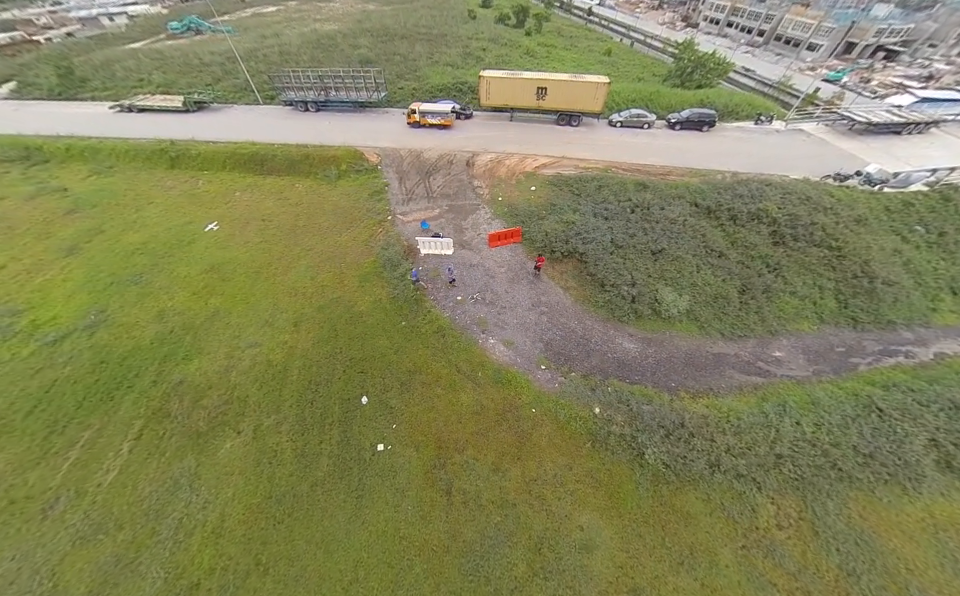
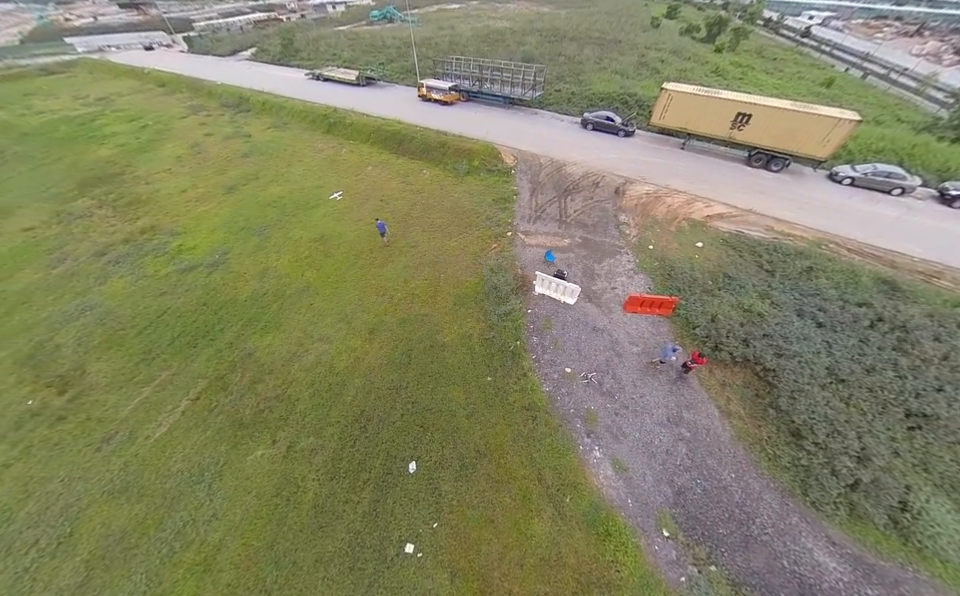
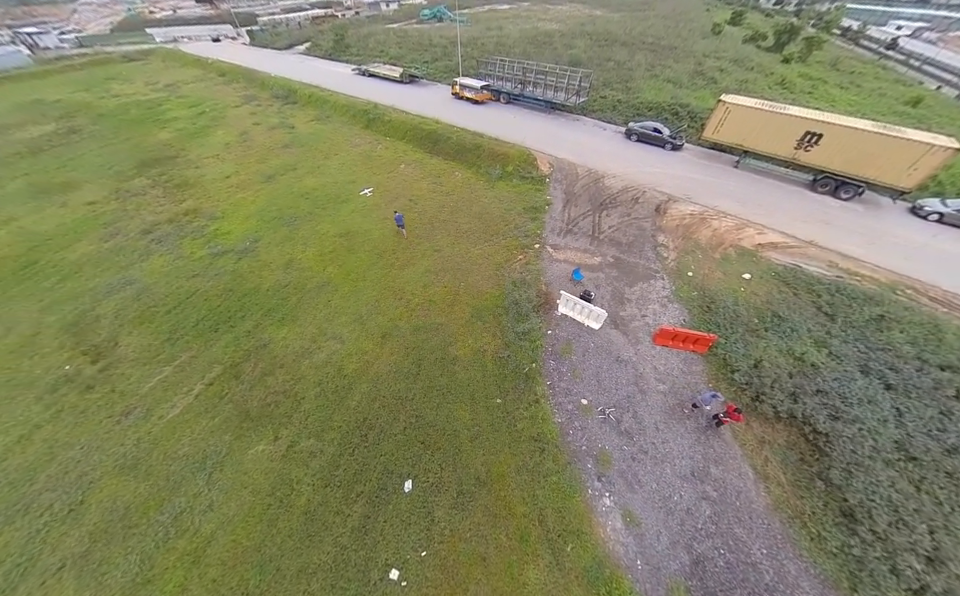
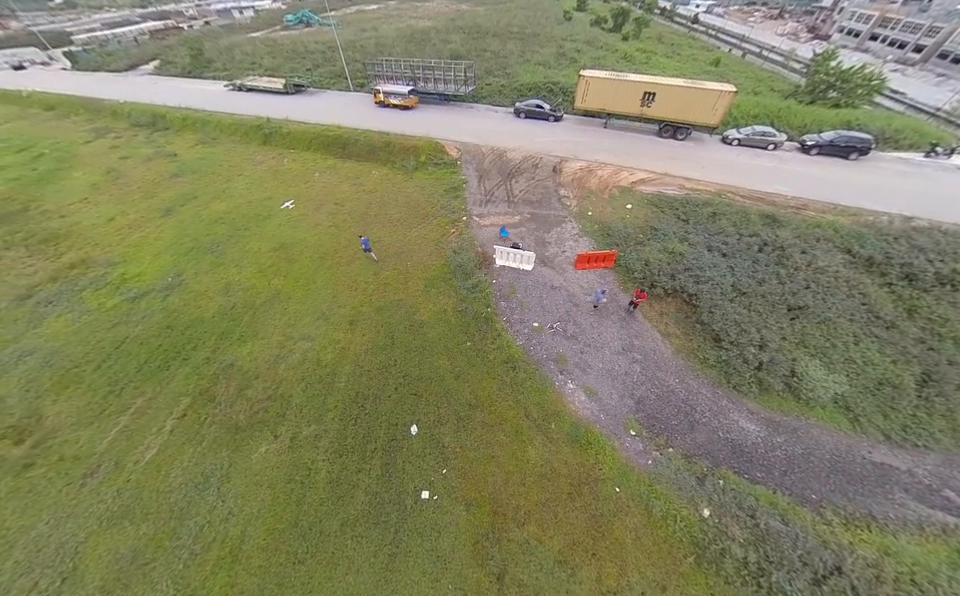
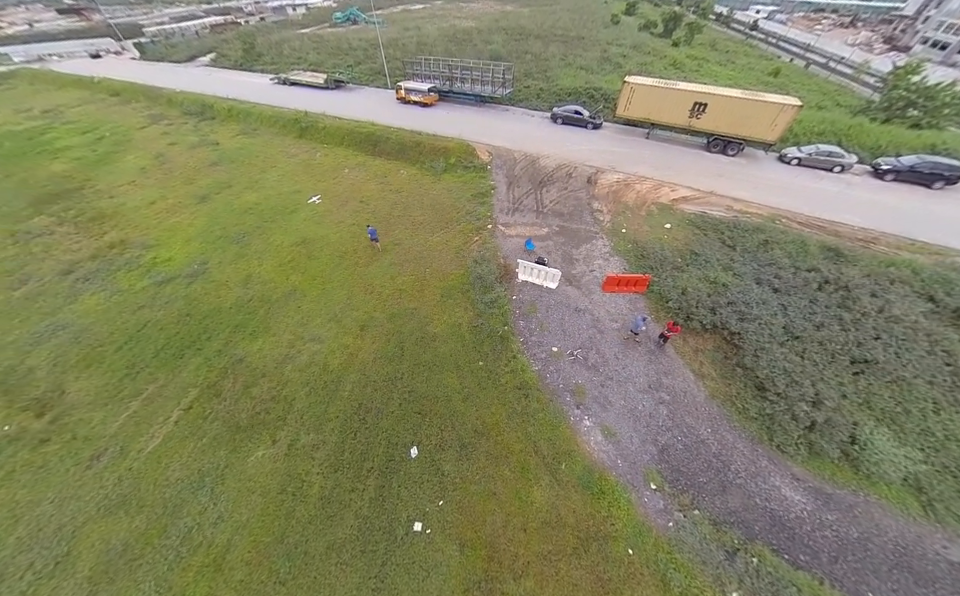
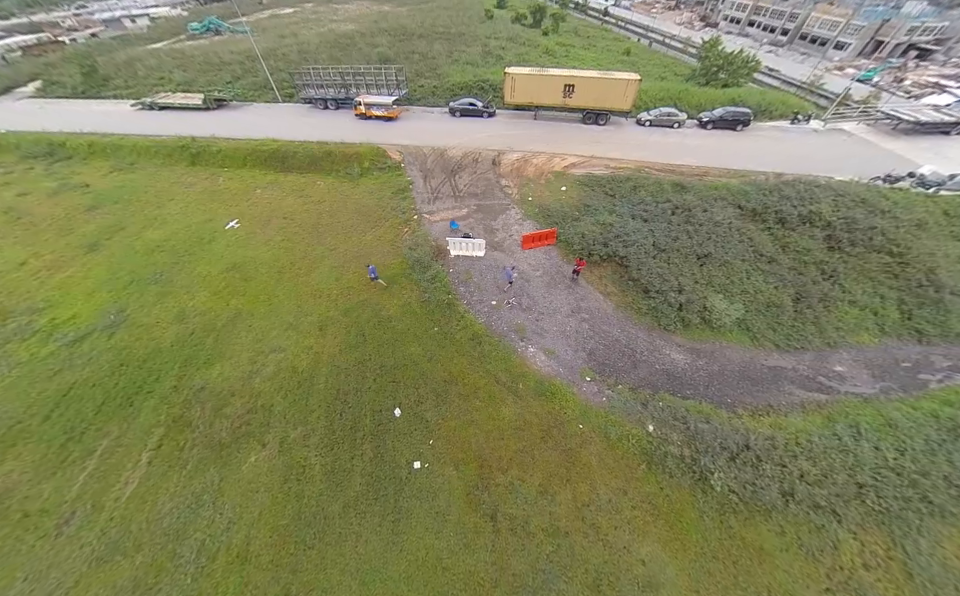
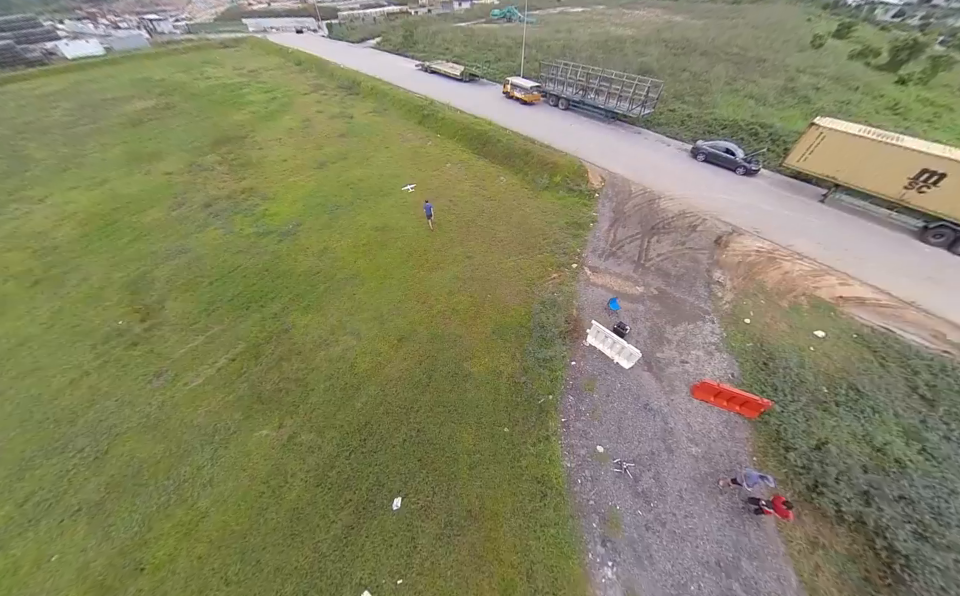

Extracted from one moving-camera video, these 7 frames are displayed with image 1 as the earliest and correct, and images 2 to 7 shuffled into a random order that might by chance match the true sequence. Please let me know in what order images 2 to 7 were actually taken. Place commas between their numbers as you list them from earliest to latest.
6, 4, 5, 2, 3, 7
